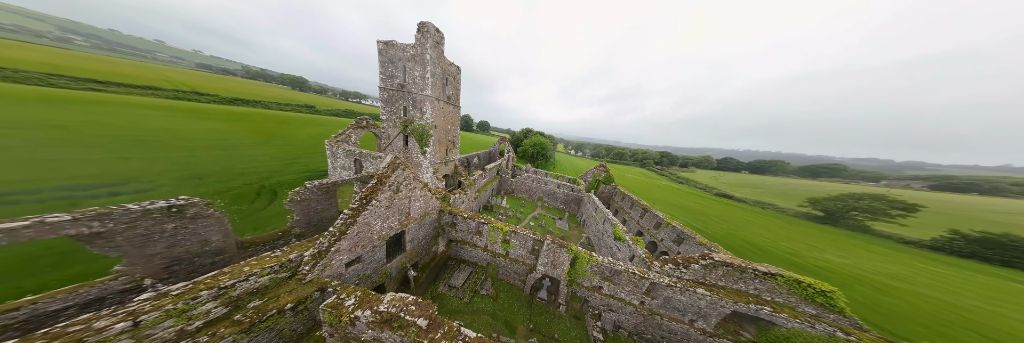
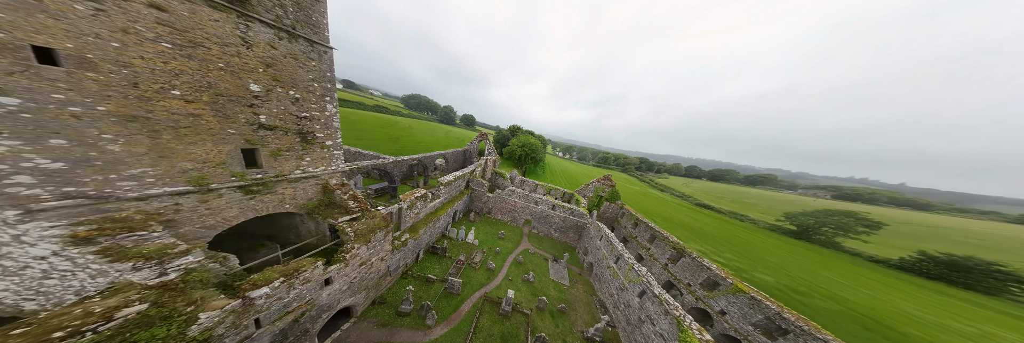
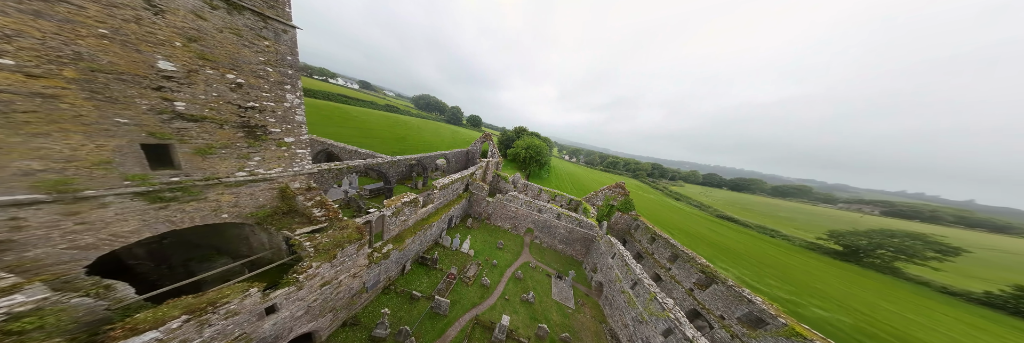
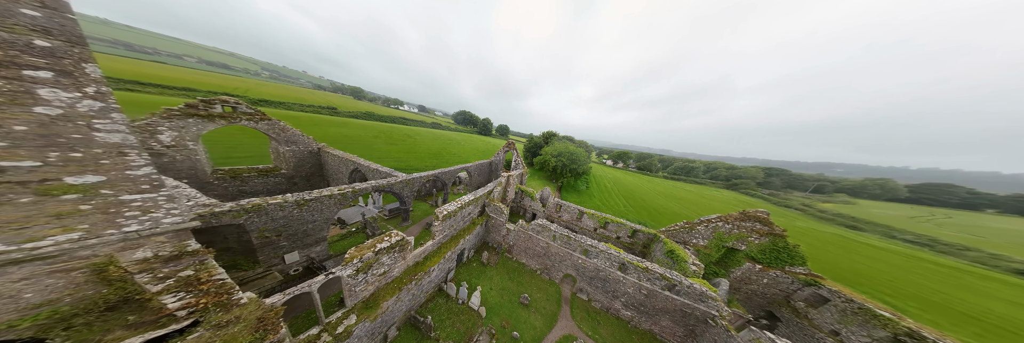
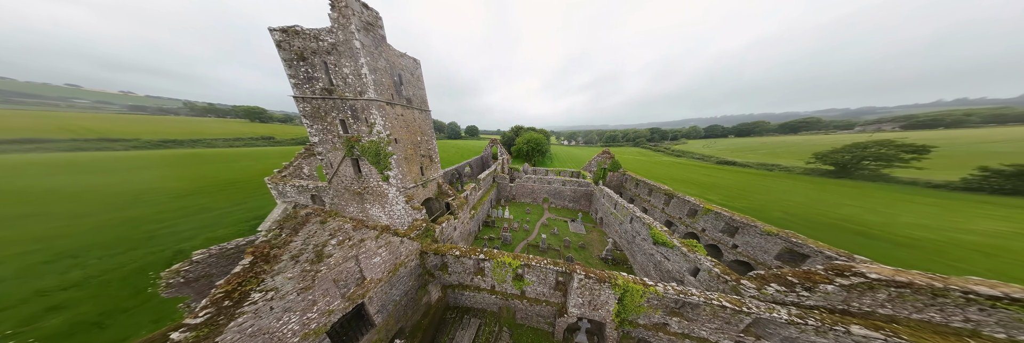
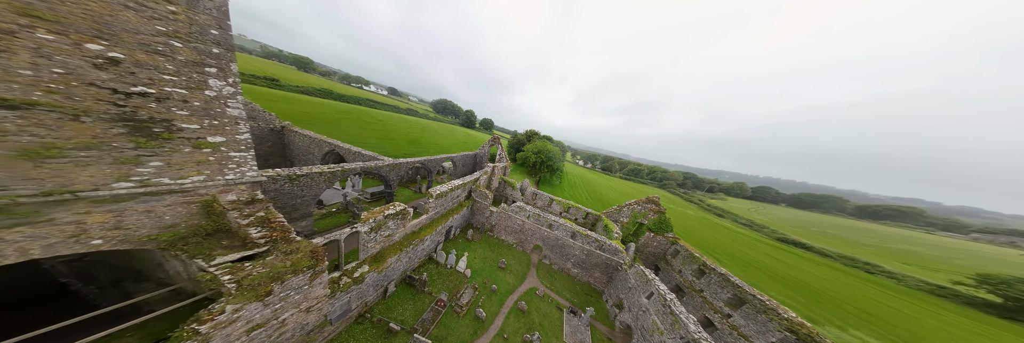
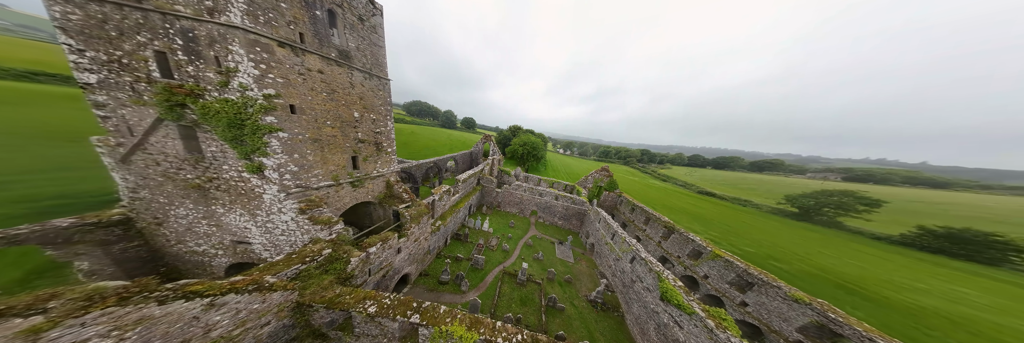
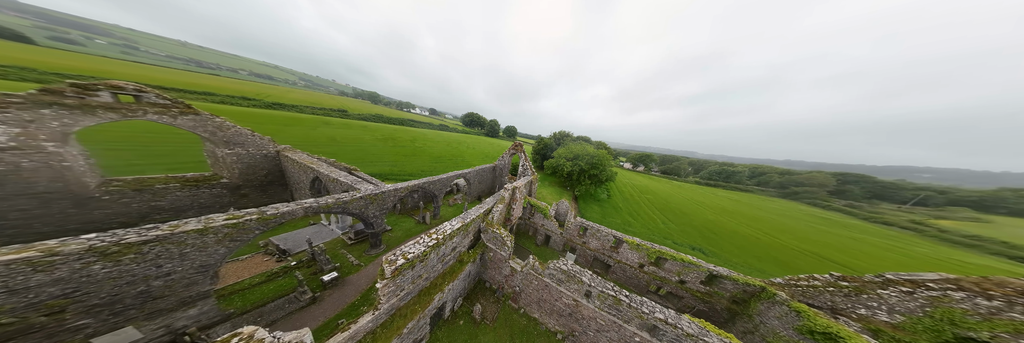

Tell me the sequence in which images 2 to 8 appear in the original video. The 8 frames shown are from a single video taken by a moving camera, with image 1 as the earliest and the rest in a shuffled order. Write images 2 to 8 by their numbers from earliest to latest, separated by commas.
5, 7, 2, 3, 6, 4, 8
